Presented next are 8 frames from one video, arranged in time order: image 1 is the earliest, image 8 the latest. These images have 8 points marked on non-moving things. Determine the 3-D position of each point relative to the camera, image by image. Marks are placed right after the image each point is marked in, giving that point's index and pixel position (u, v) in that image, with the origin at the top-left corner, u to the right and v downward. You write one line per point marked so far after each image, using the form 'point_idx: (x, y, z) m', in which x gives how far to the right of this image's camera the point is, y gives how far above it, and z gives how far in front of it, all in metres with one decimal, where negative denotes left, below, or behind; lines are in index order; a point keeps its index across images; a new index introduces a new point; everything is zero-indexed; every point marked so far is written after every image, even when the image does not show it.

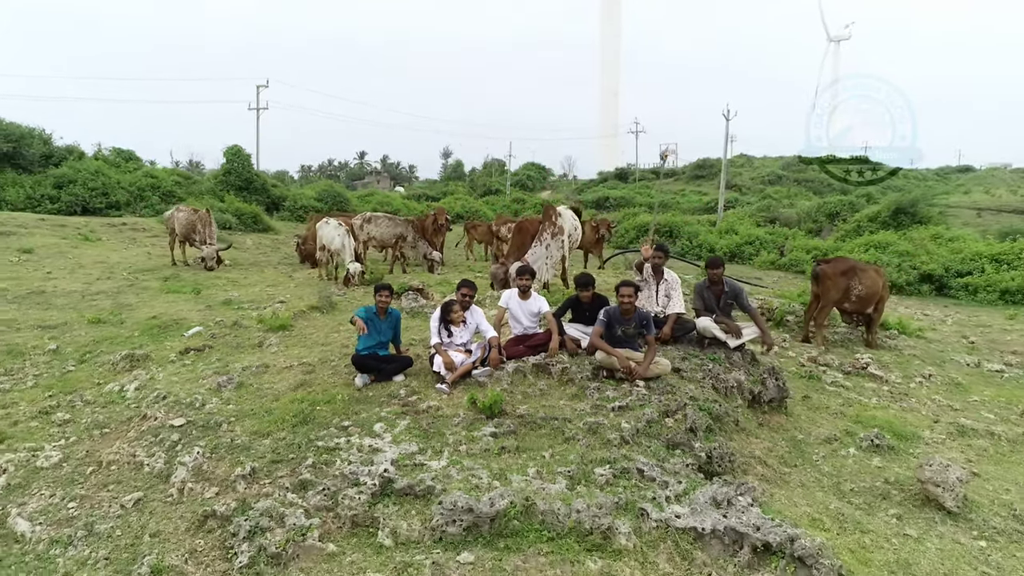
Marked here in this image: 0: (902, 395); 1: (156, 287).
0: (+2.2, -0.6, +4.0) m
1: (-3.0, 0.0, +5.9) m
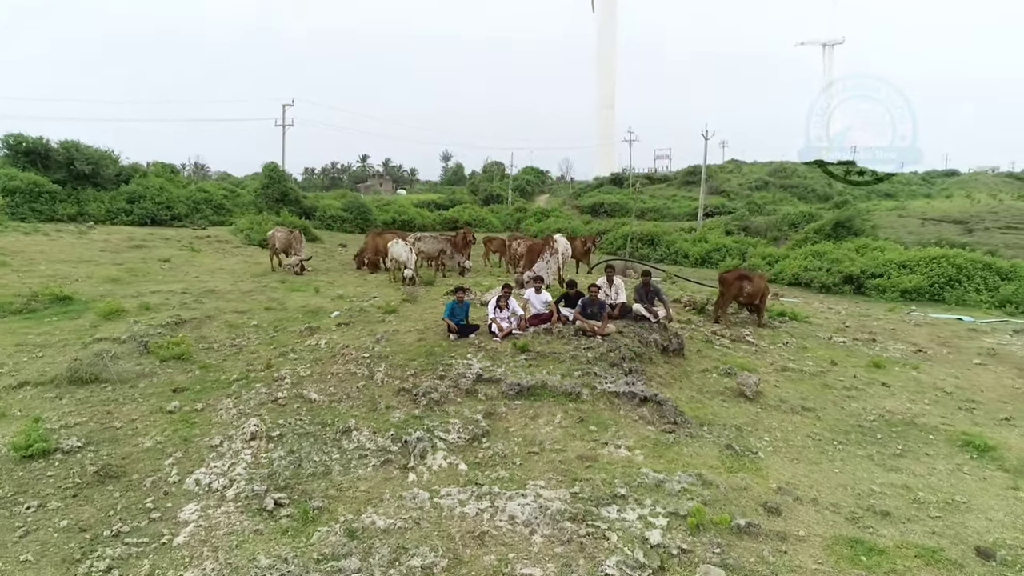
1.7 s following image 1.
0: (+2.4, -0.6, +6.6) m
1: (-2.8, 0.0, +8.6) m
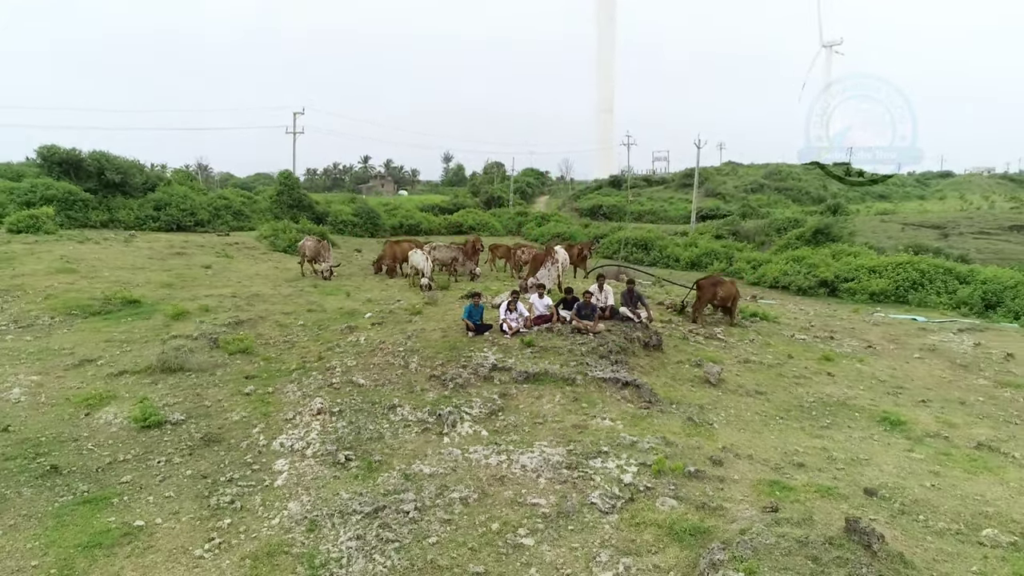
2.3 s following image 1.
0: (+2.5, -0.6, +7.8) m
1: (-2.8, 0.0, +9.8) m
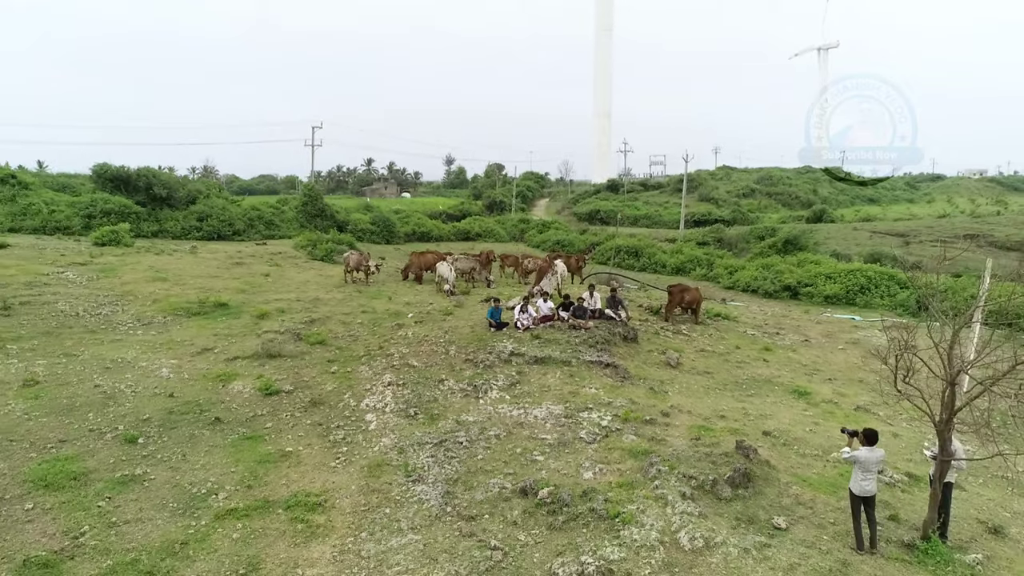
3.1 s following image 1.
0: (+2.6, -0.7, +10.1) m
1: (-2.6, -0.1, +12.0) m
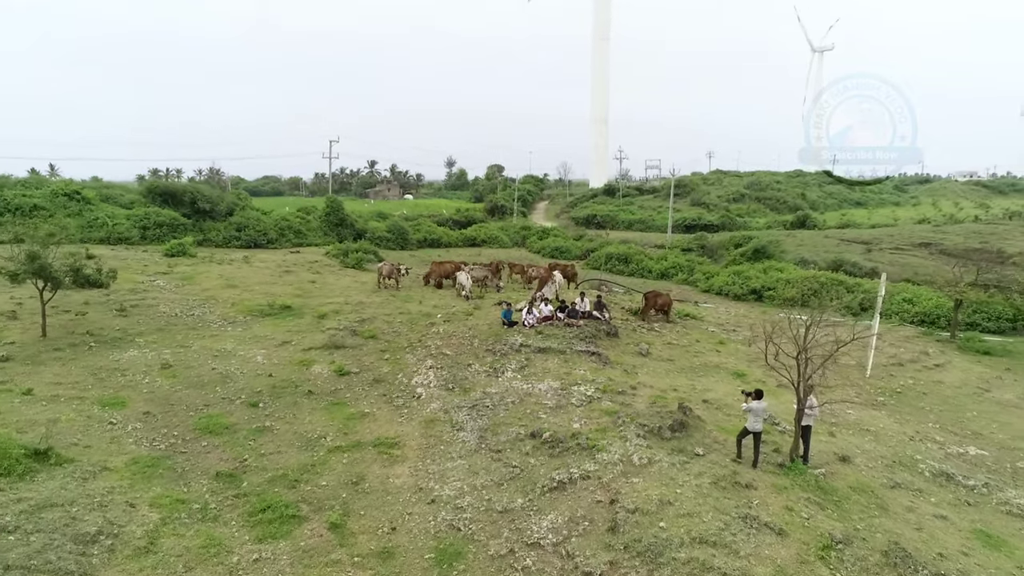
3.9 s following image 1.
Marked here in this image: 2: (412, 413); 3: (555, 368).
0: (+2.8, -0.8, +12.8) m
1: (-2.5, -0.2, +14.7) m
2: (-1.3, -1.6, +9.0) m
3: (+0.6, -1.2, +10.2) m
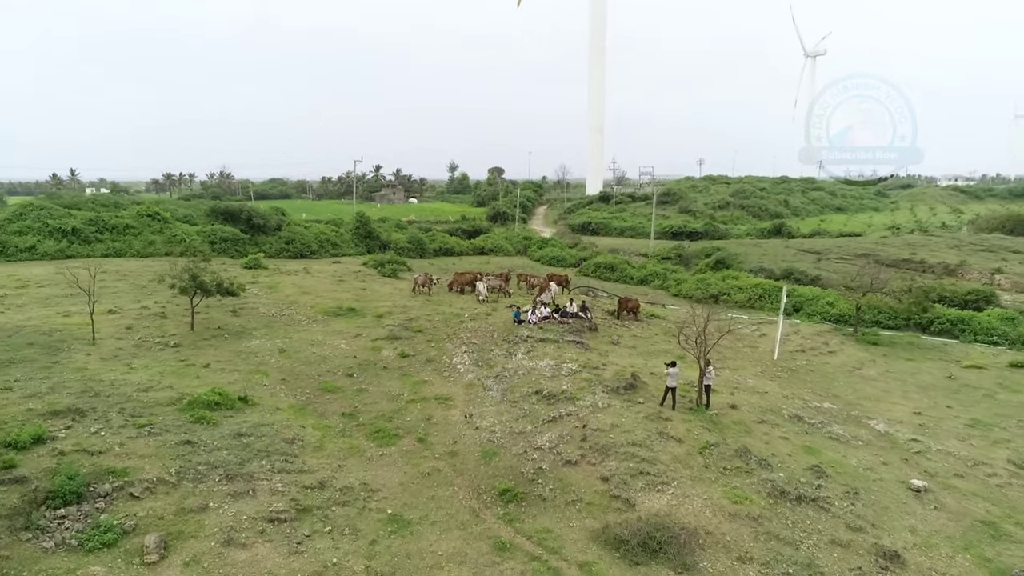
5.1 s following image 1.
0: (+3.0, -1.0, +17.3) m
1: (-2.3, -0.4, +19.2) m
2: (-1.1, -1.8, +13.6) m
3: (+0.8, -1.4, +14.8) m
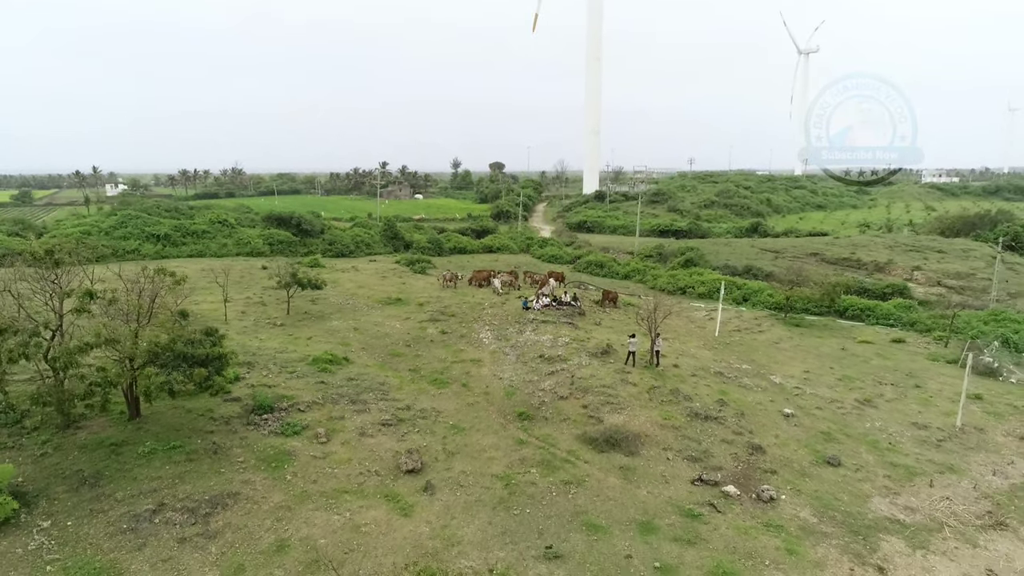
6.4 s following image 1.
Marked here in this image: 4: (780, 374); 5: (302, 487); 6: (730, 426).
0: (+3.3, -0.9, +23.0) m
1: (-2.0, -0.2, +24.9) m
2: (-0.8, -1.7, +19.2) m
3: (+1.1, -1.2, +20.4) m
4: (+7.2, -2.3, +18.5) m
5: (-3.6, -3.4, +11.8) m
6: (+4.8, -3.0, +15.1) m
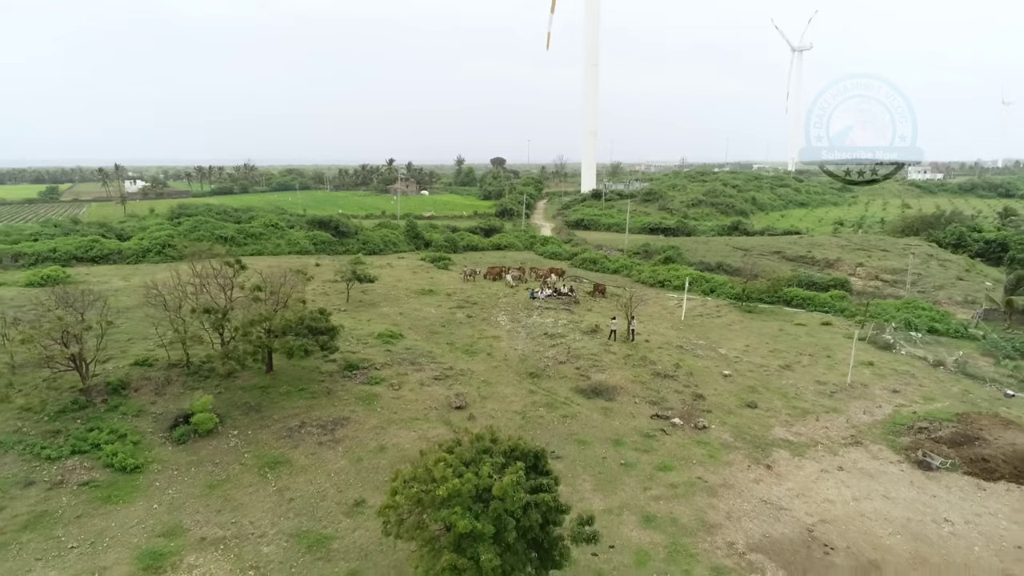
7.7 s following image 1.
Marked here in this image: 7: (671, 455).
0: (+3.7, -0.6, +28.9) m
1: (-1.6, +0.1, +30.7) m
2: (-0.4, -1.5, +25.1) m
3: (+1.5, -1.0, +26.3) m
4: (+7.6, -2.1, +24.4) m
5: (-3.2, -3.3, +17.7) m
6: (+5.2, -2.9, +21.0) m
7: (+3.9, -4.1, +17.1) m
